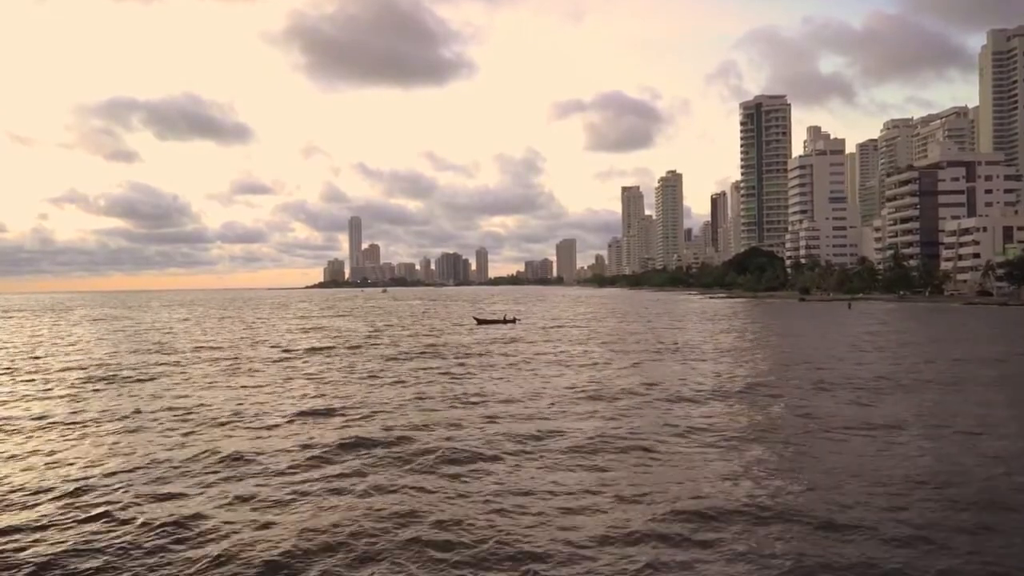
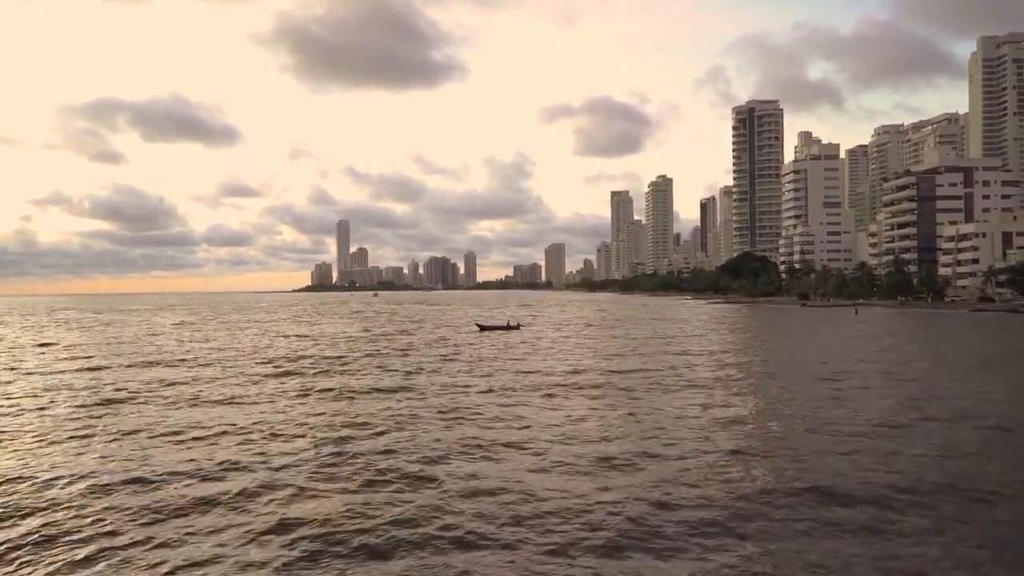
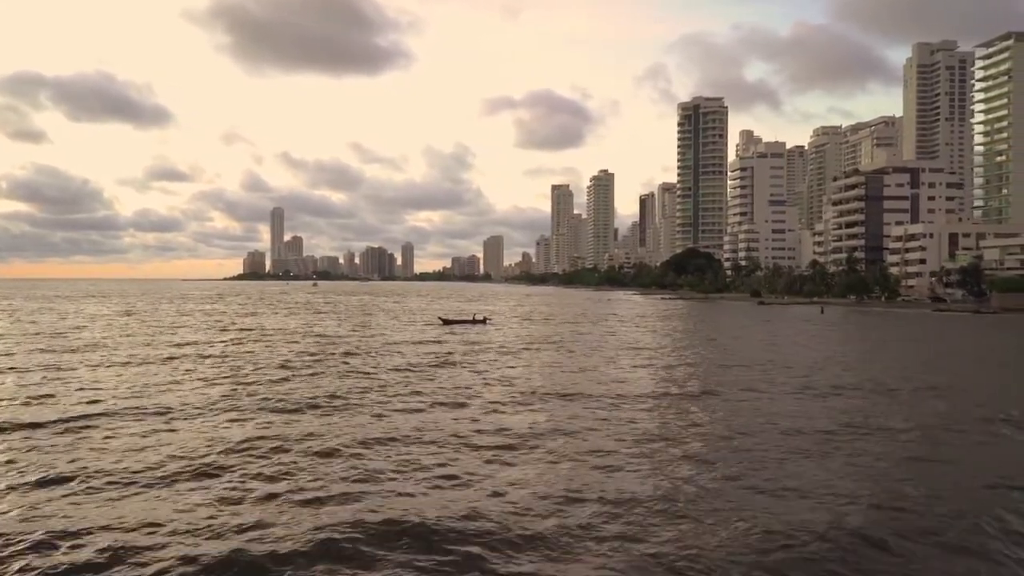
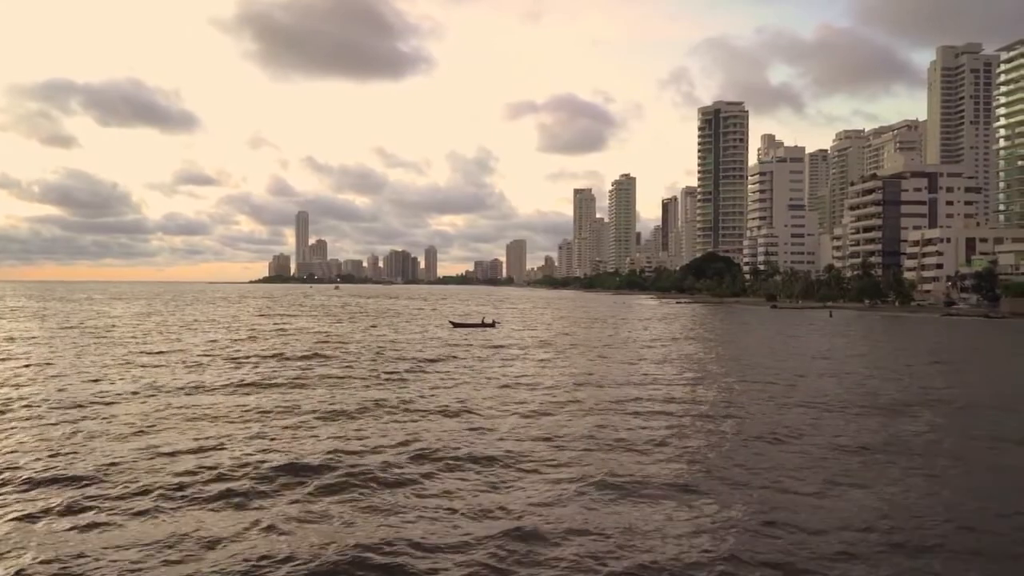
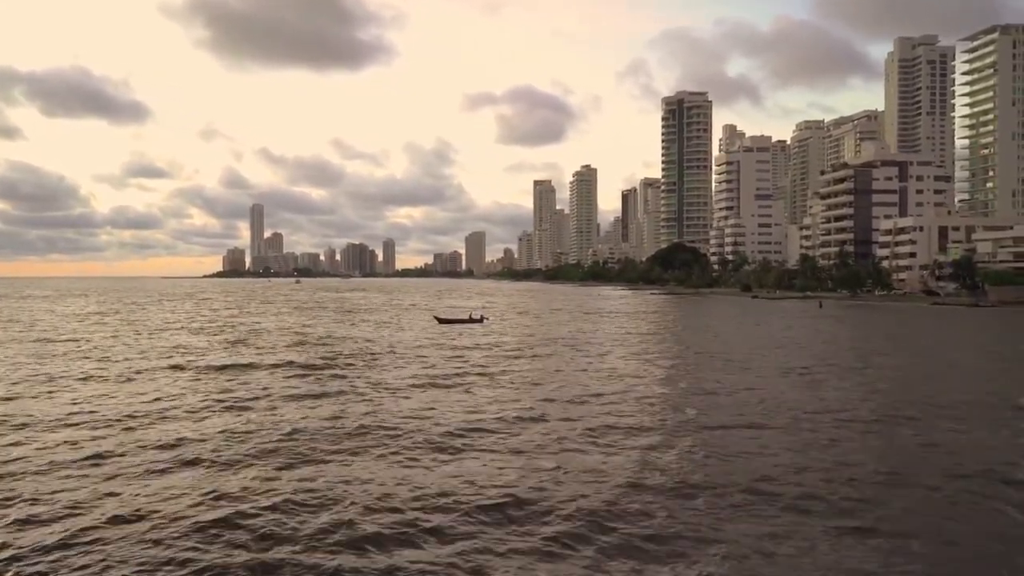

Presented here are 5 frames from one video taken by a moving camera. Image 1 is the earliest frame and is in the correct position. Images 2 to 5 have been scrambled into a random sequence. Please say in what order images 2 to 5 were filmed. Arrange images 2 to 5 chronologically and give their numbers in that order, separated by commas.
2, 4, 3, 5
